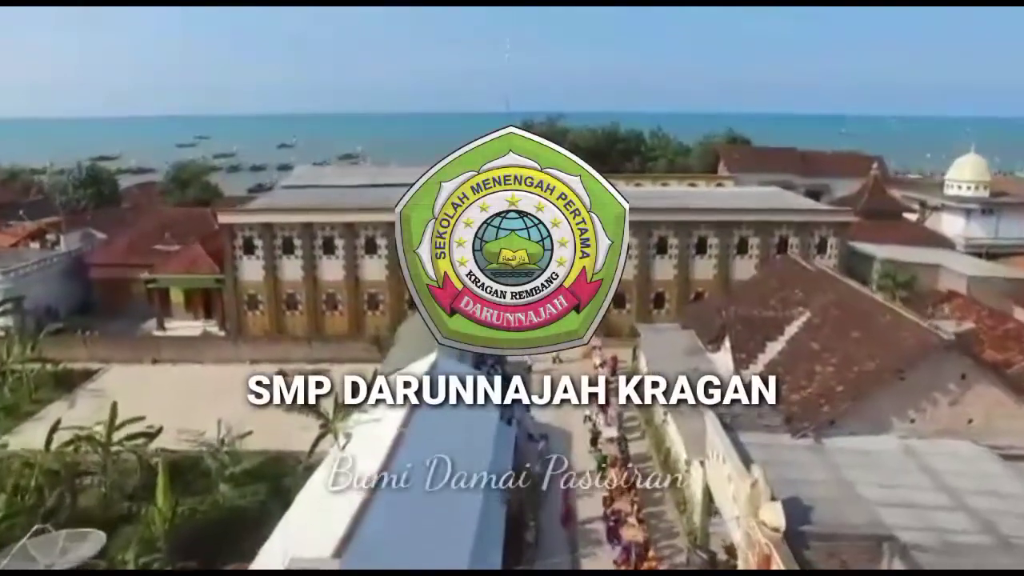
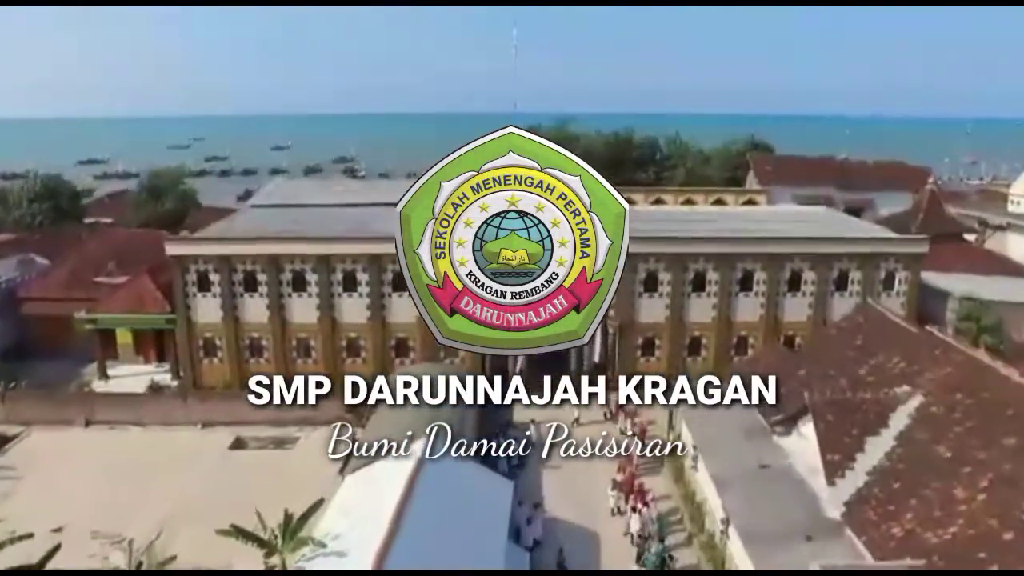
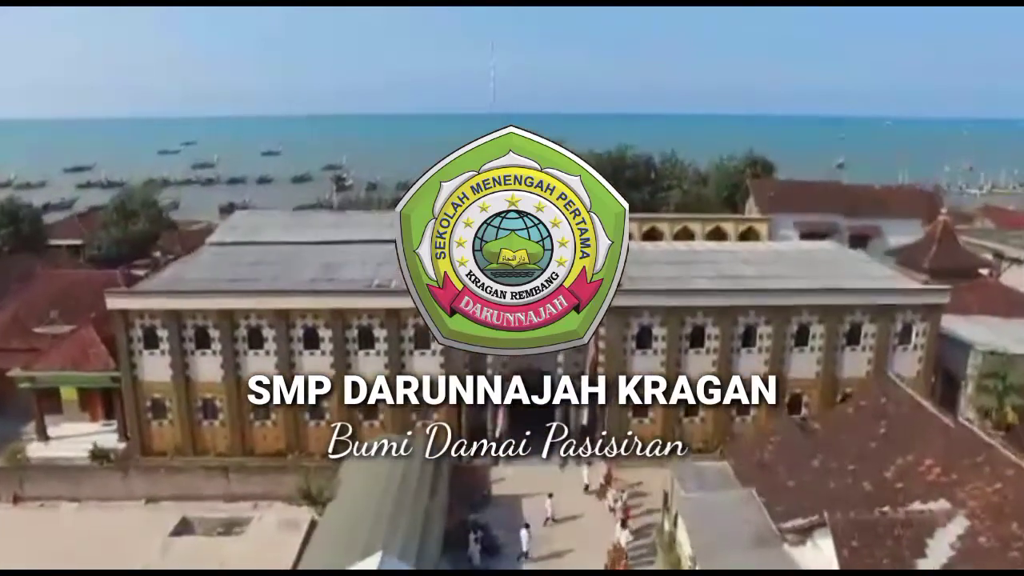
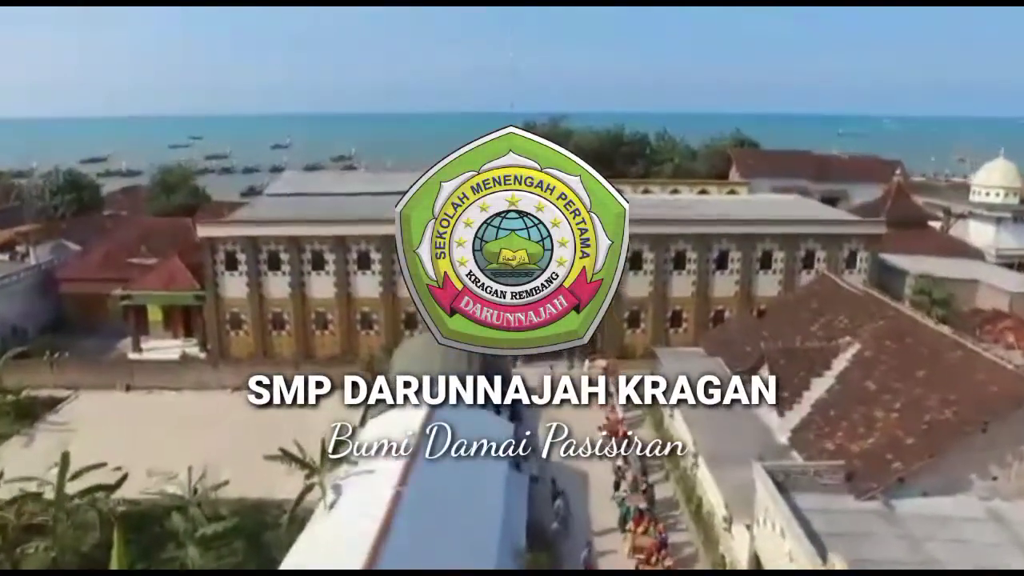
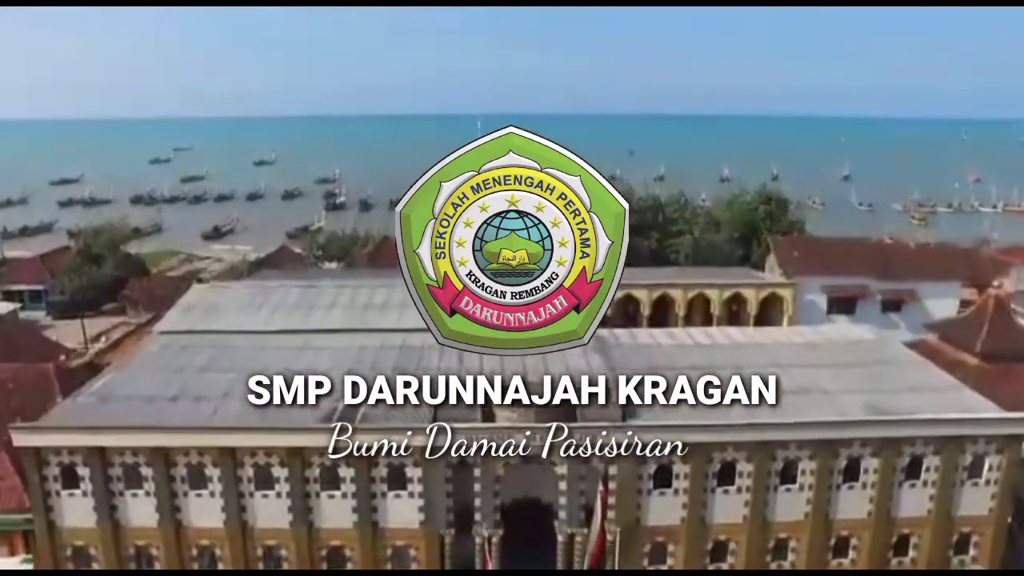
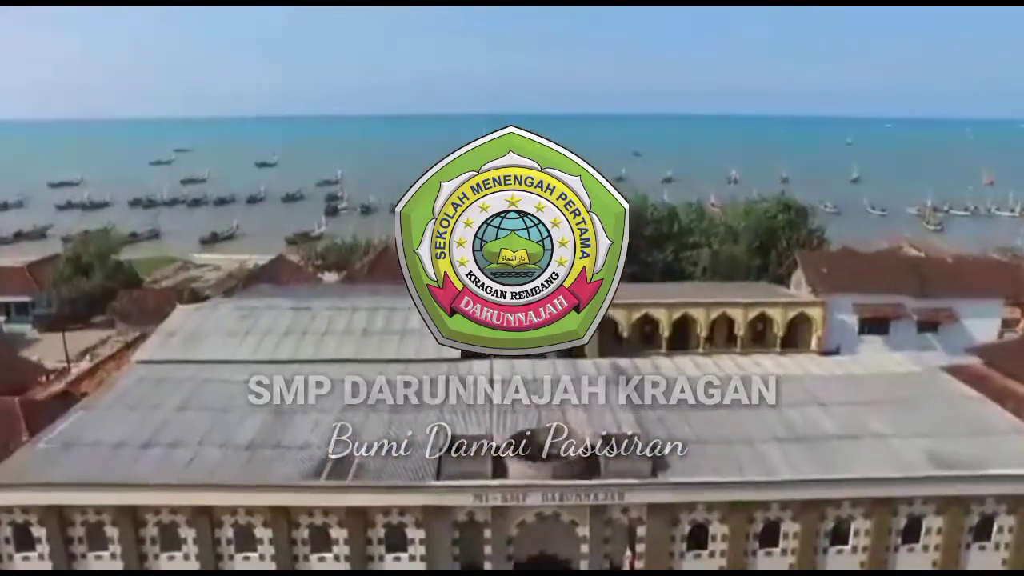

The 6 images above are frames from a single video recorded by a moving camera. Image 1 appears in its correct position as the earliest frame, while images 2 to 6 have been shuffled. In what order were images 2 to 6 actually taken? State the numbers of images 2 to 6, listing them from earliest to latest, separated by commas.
4, 2, 3, 5, 6
